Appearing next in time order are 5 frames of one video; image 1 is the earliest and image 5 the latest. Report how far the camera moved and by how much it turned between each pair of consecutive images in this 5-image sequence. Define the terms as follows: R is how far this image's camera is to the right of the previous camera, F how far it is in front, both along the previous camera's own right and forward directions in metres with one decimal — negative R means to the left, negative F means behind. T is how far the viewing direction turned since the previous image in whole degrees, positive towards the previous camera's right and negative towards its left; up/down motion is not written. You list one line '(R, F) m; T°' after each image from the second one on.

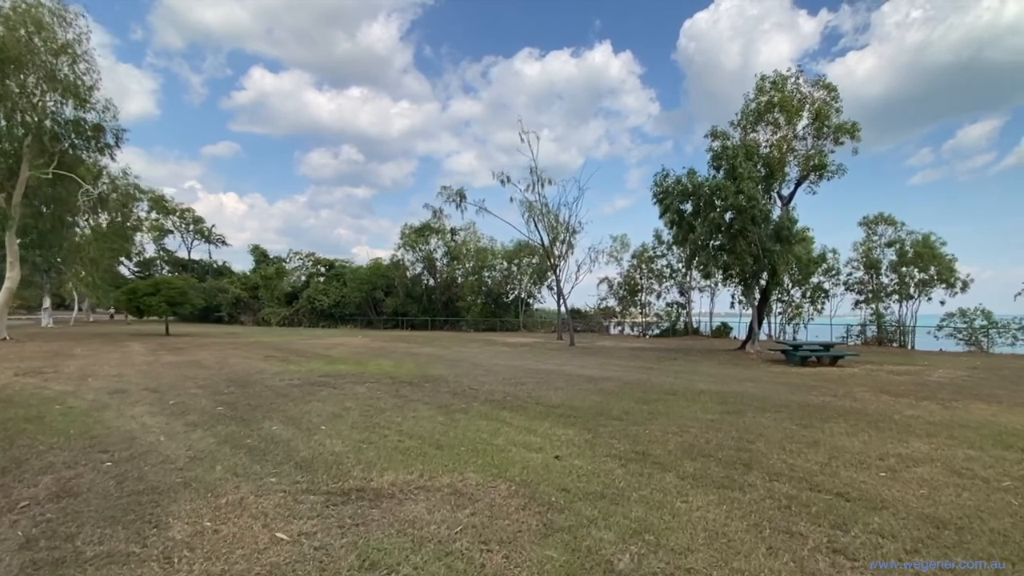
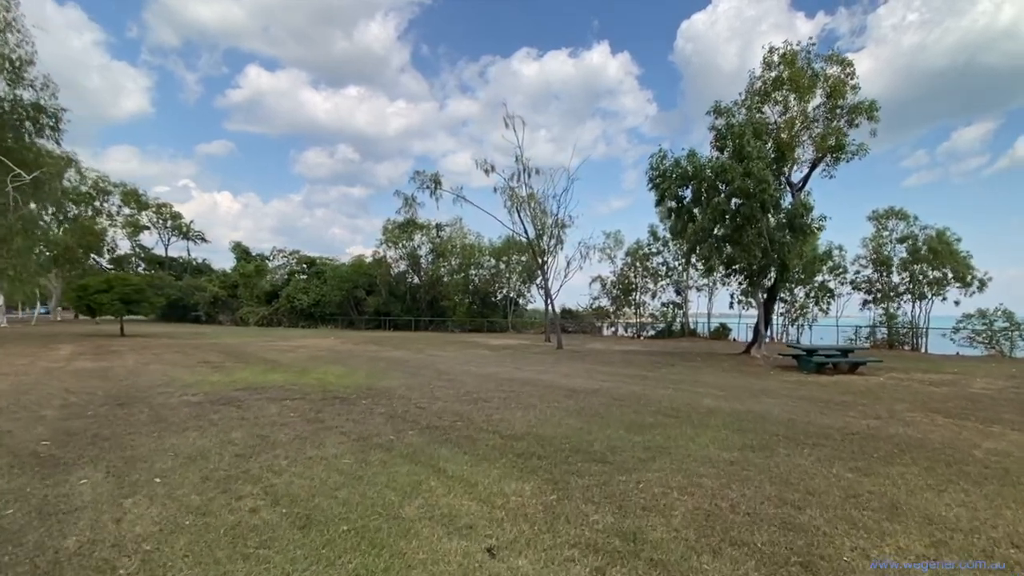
(+0.6, +2.2) m; +1°
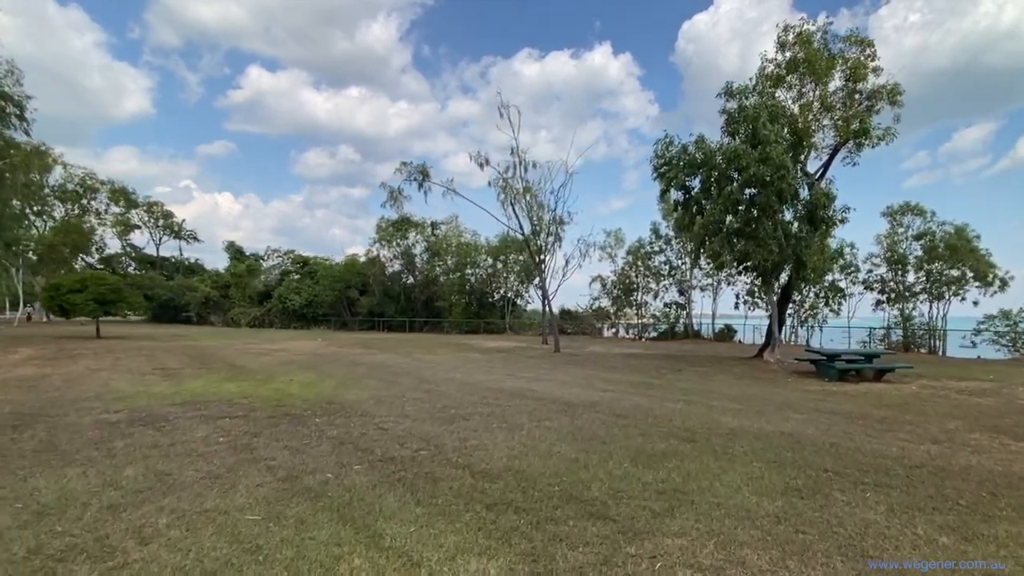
(+0.2, +1.4) m; 0°
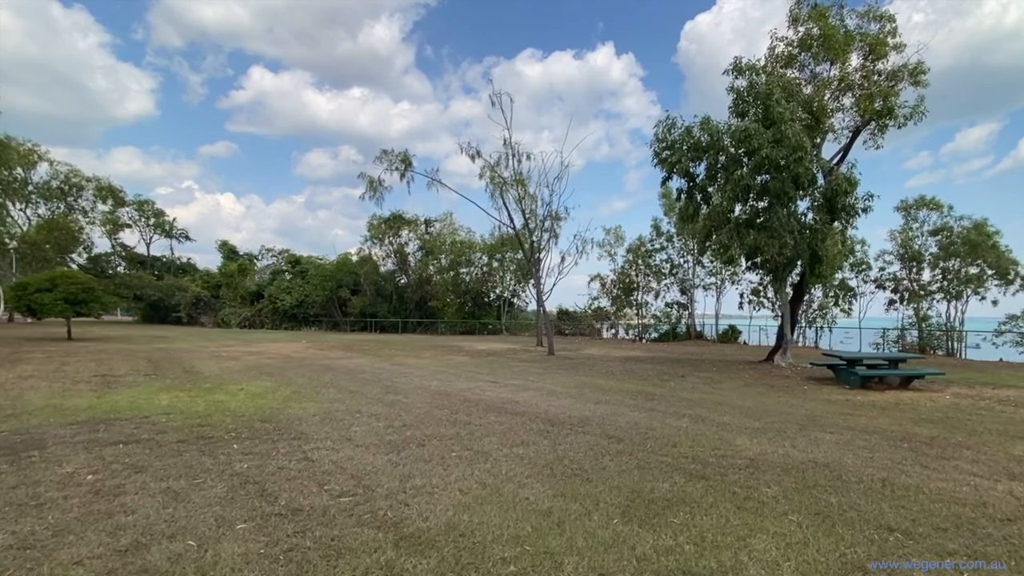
(+0.4, +1.4) m; 0°
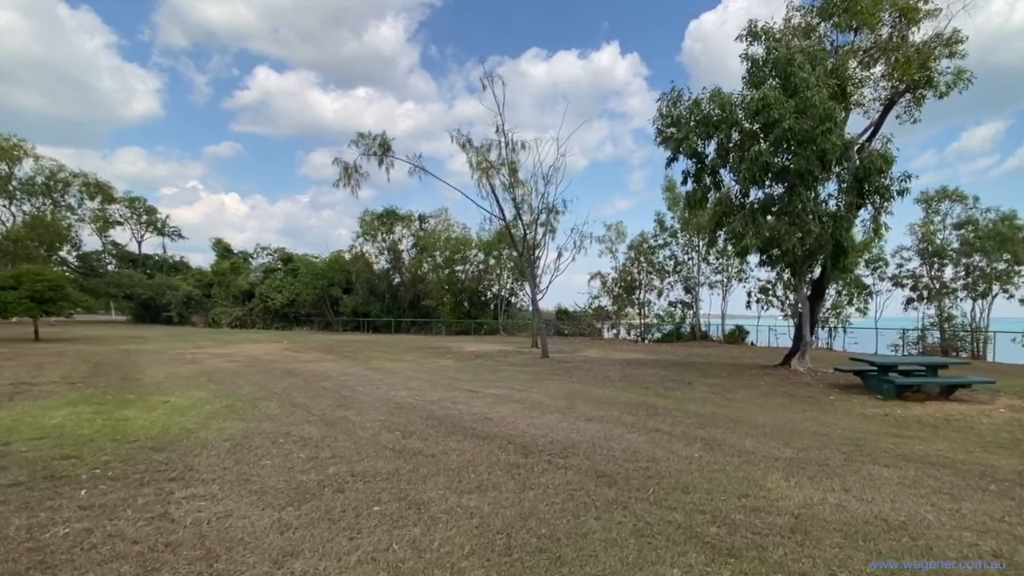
(+0.4, +1.5) m; 0°
